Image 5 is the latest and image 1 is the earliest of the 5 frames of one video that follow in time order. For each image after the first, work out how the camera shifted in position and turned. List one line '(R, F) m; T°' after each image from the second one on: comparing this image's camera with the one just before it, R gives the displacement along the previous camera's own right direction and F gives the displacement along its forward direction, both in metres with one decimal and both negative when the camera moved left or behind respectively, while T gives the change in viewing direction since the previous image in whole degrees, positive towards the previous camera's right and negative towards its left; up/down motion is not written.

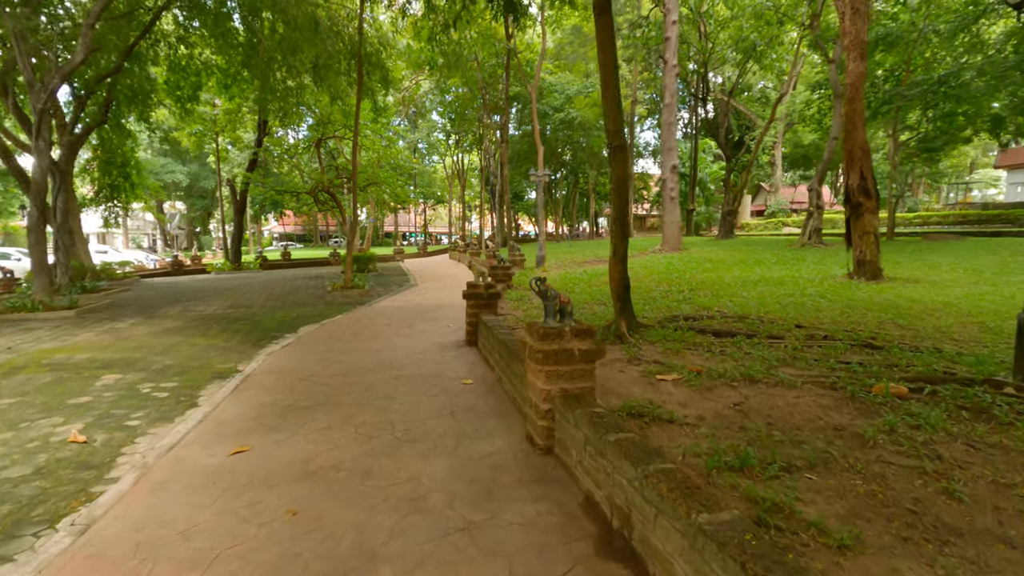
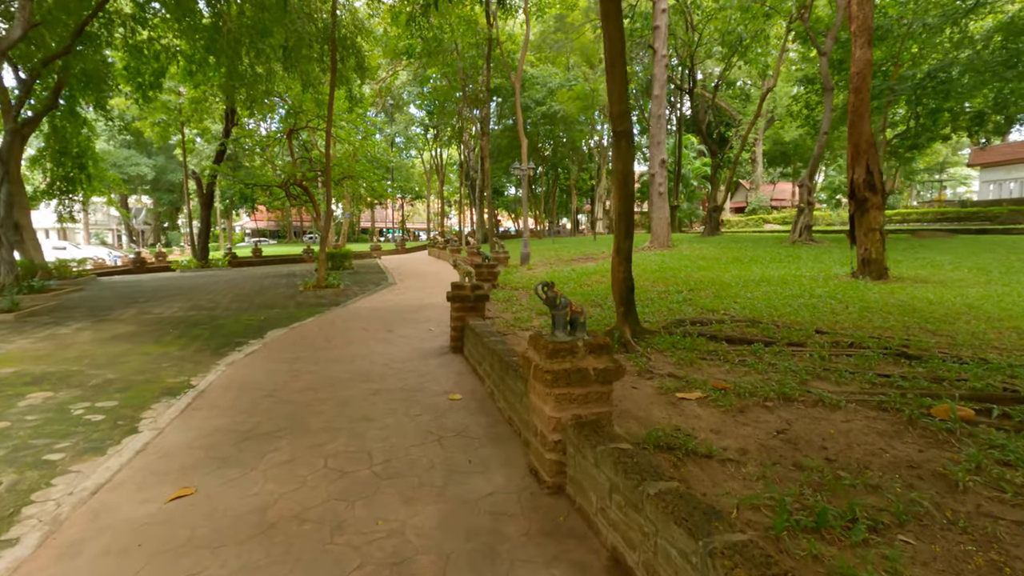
(-0.1, +0.7) m; +2°
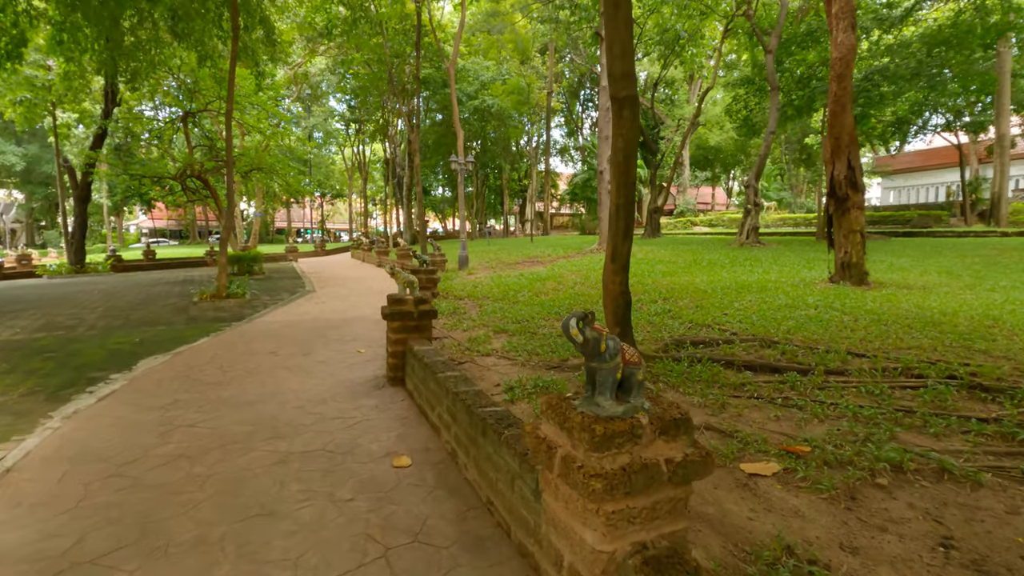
(-0.3, +1.5) m; +8°
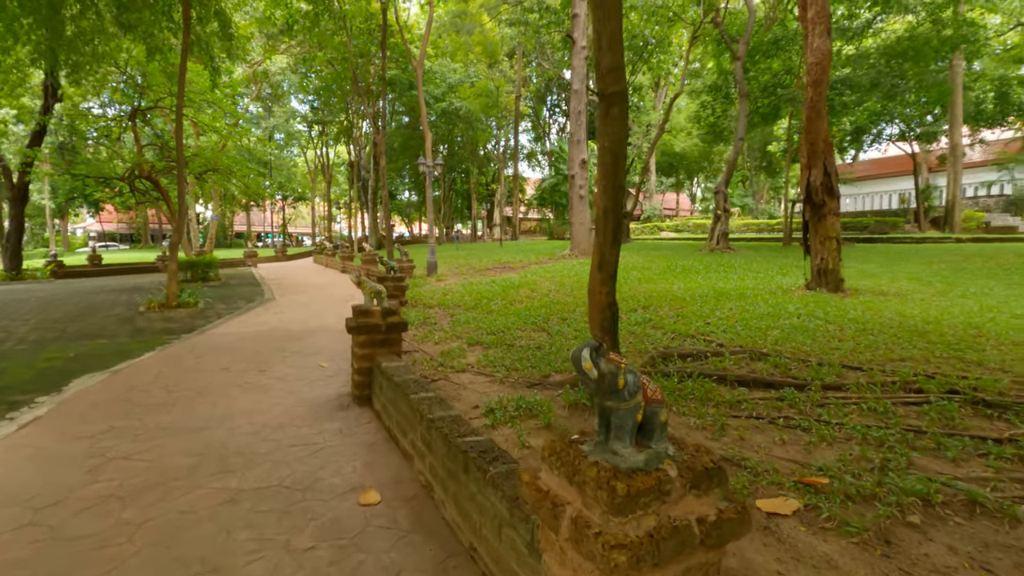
(-0.1, +0.4) m; +4°
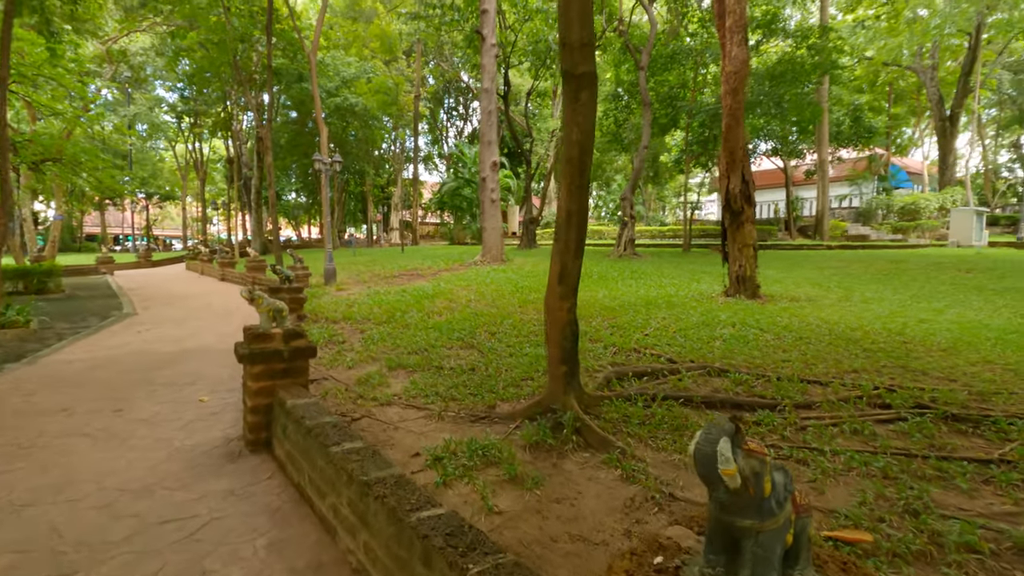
(-0.3, +0.7) m; +11°
